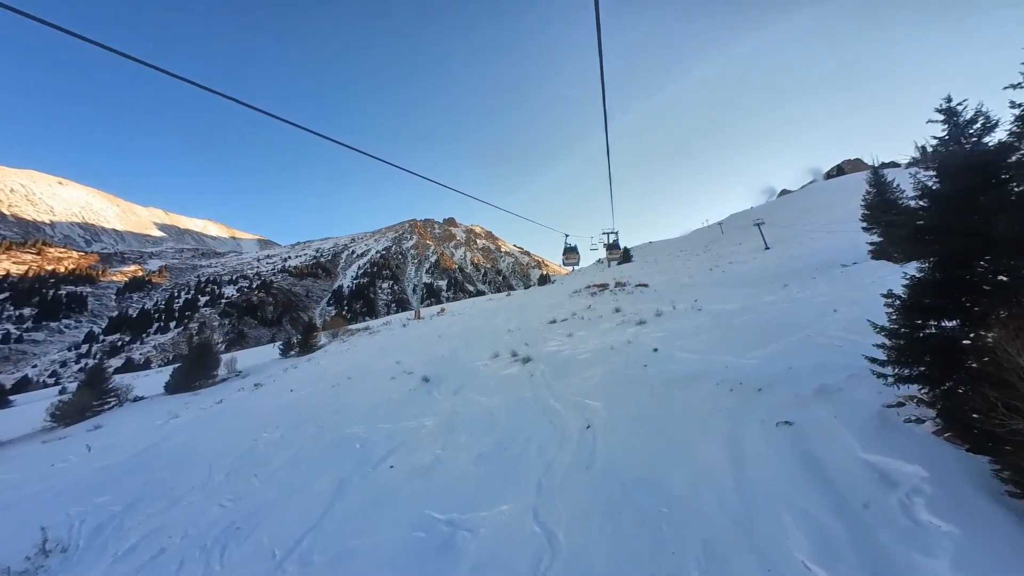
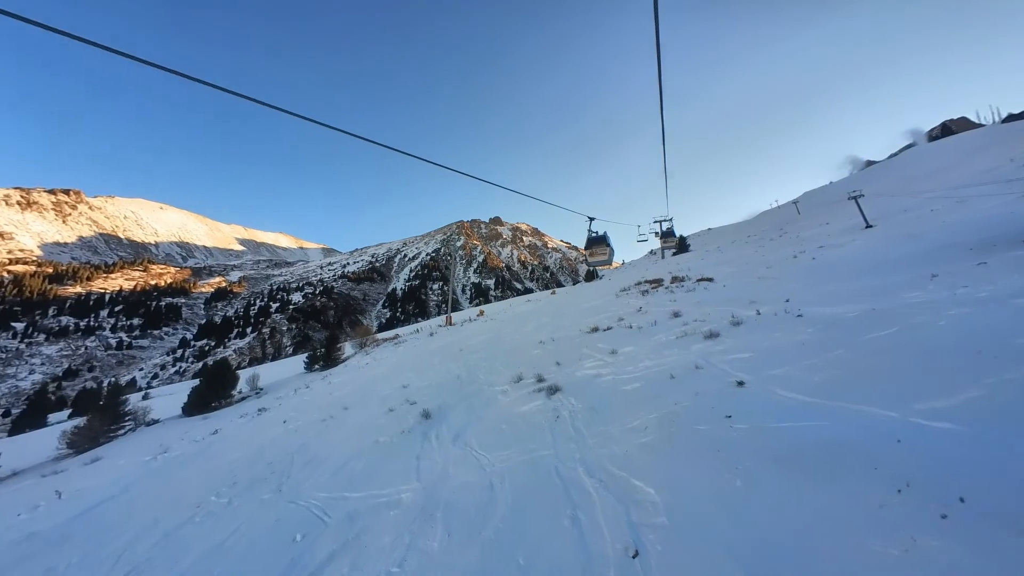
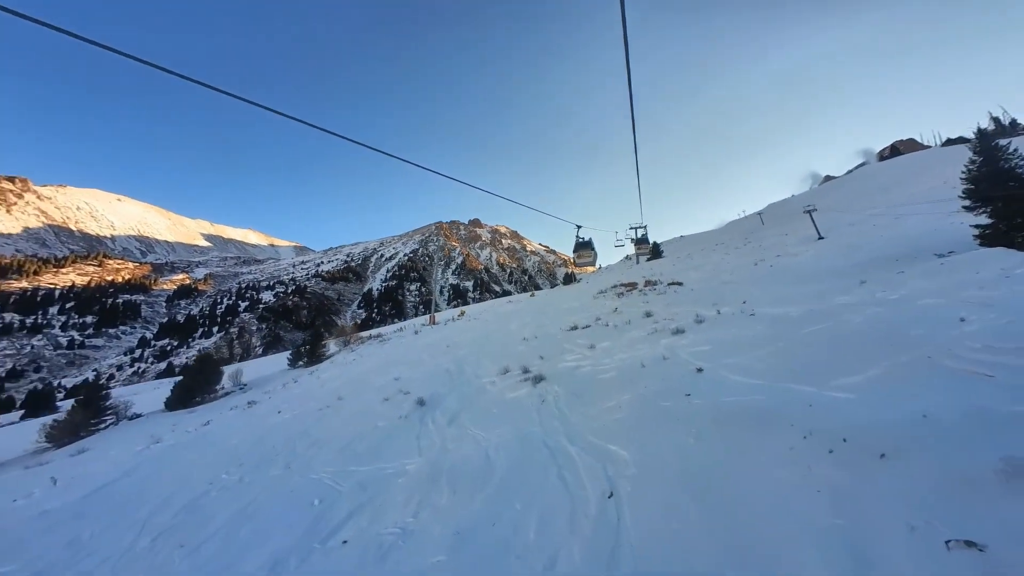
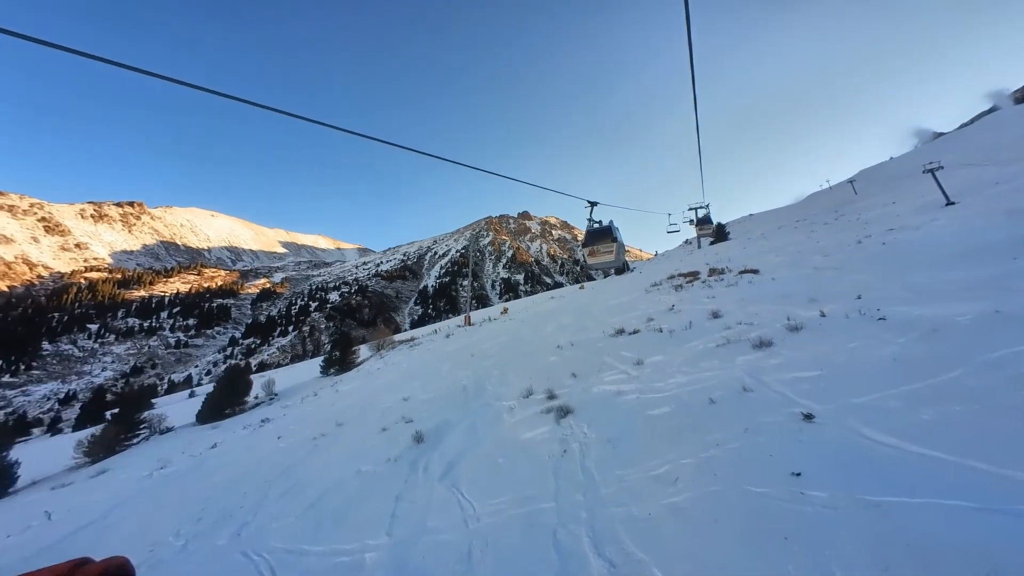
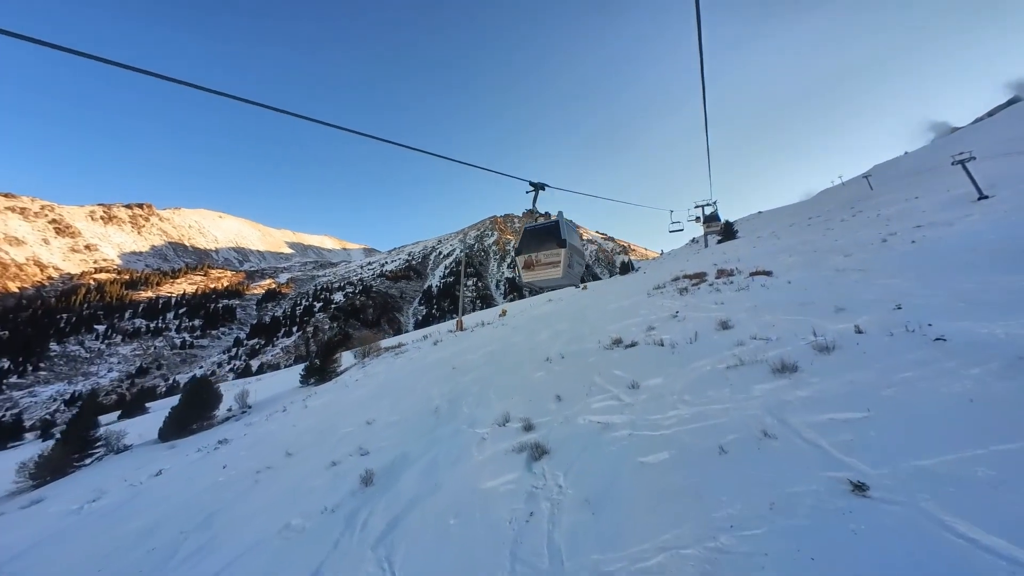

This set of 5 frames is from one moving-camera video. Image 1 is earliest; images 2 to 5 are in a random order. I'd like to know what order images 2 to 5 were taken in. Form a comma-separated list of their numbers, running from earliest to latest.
3, 2, 4, 5
